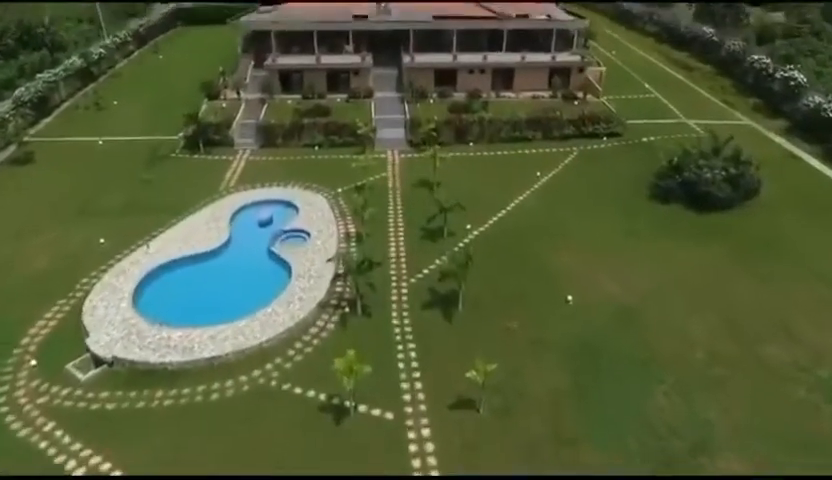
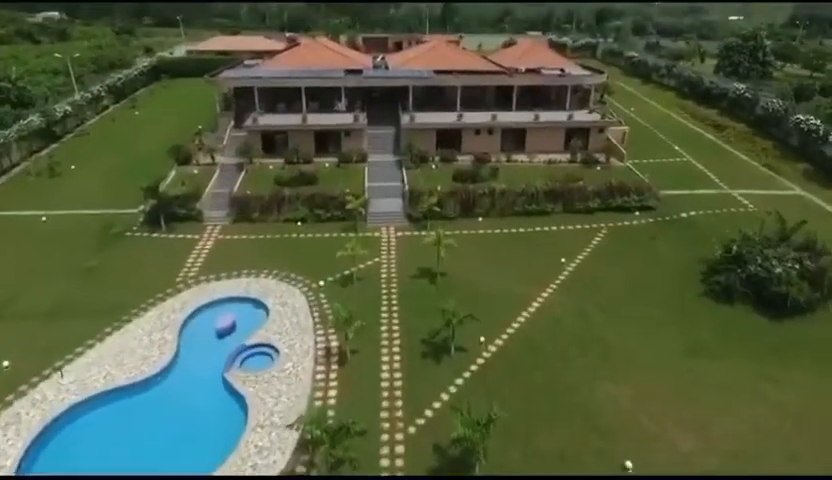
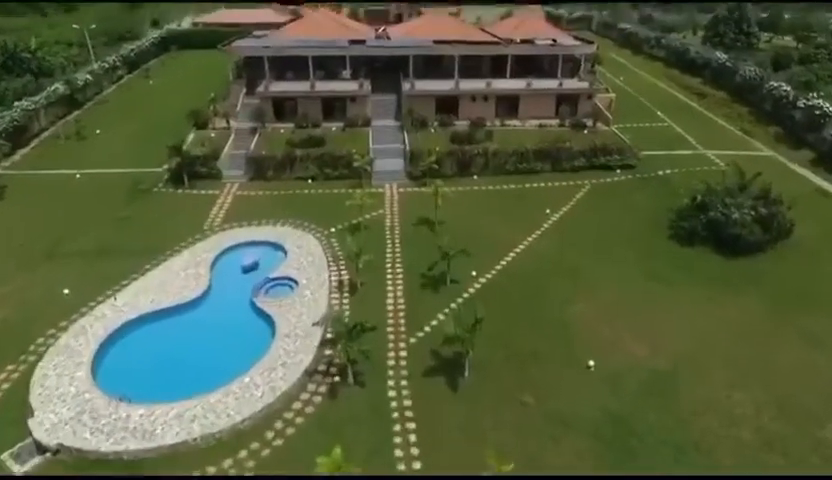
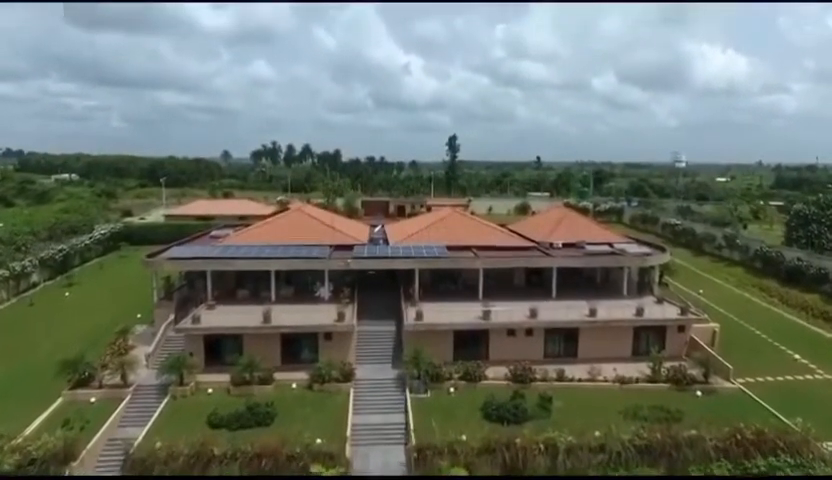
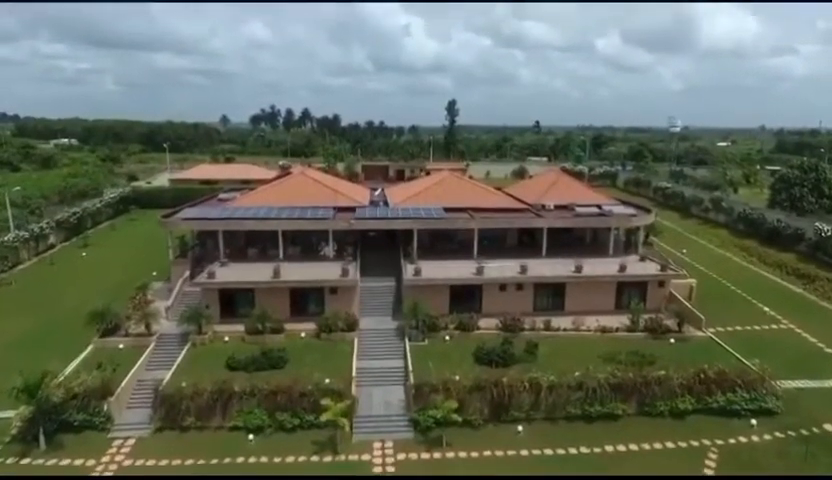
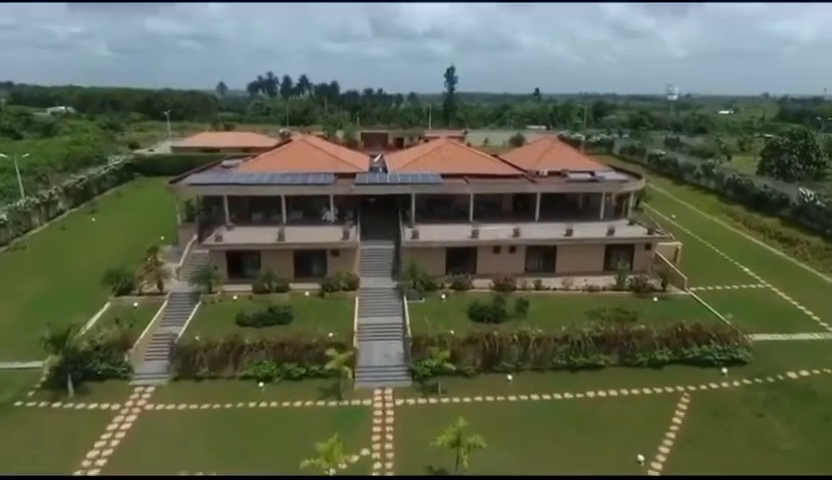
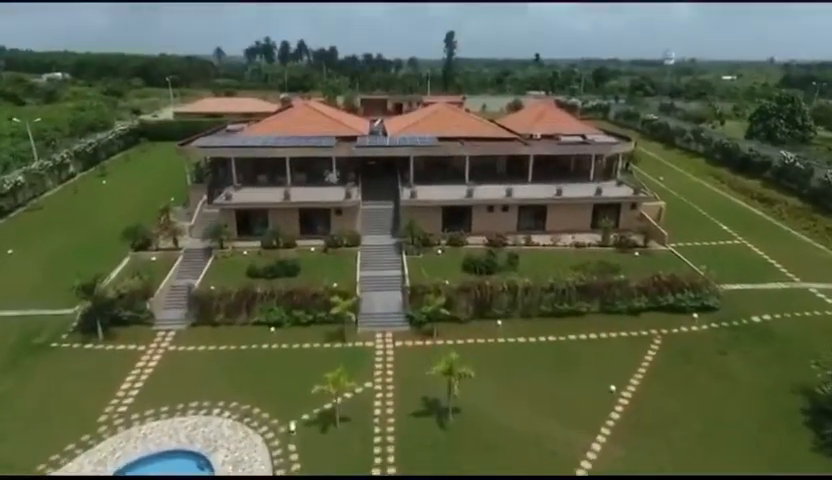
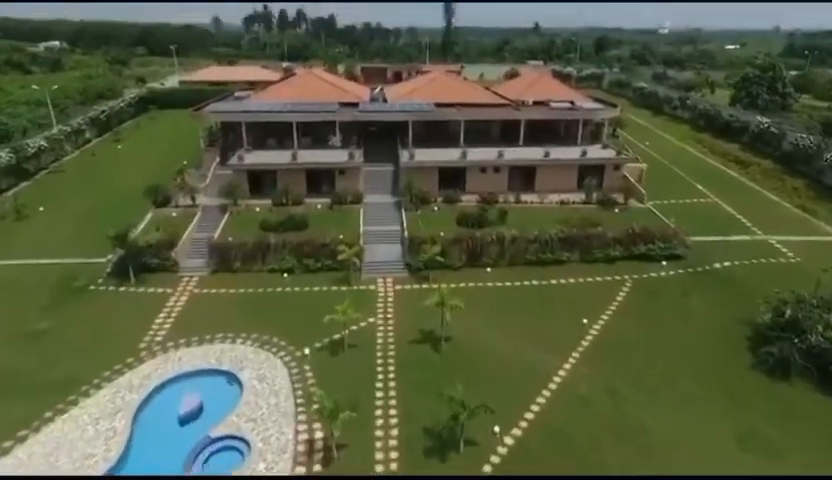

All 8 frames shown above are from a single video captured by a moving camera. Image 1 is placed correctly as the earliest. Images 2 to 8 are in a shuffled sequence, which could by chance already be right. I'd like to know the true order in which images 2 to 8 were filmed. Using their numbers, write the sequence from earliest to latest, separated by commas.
3, 2, 8, 7, 6, 5, 4
